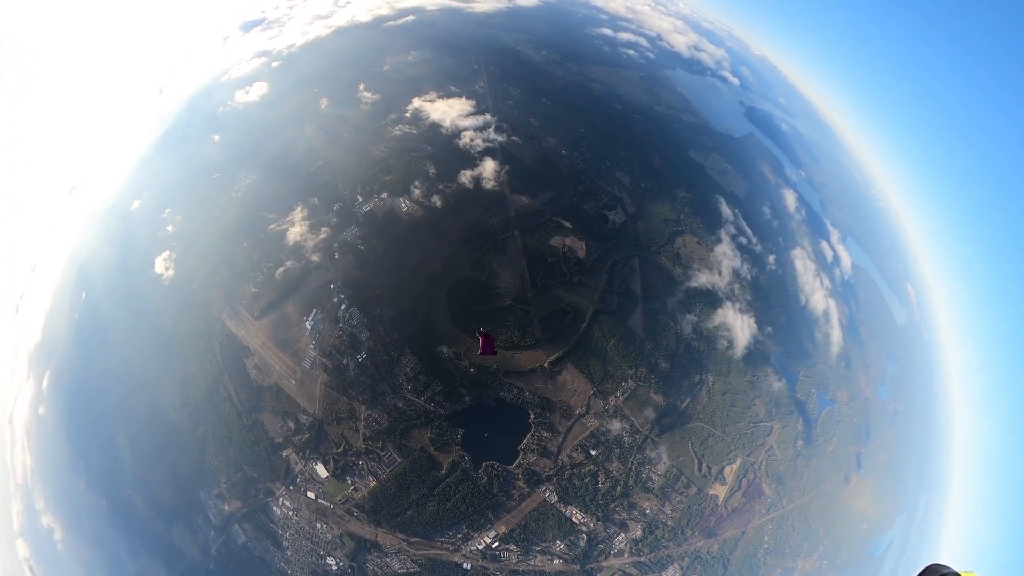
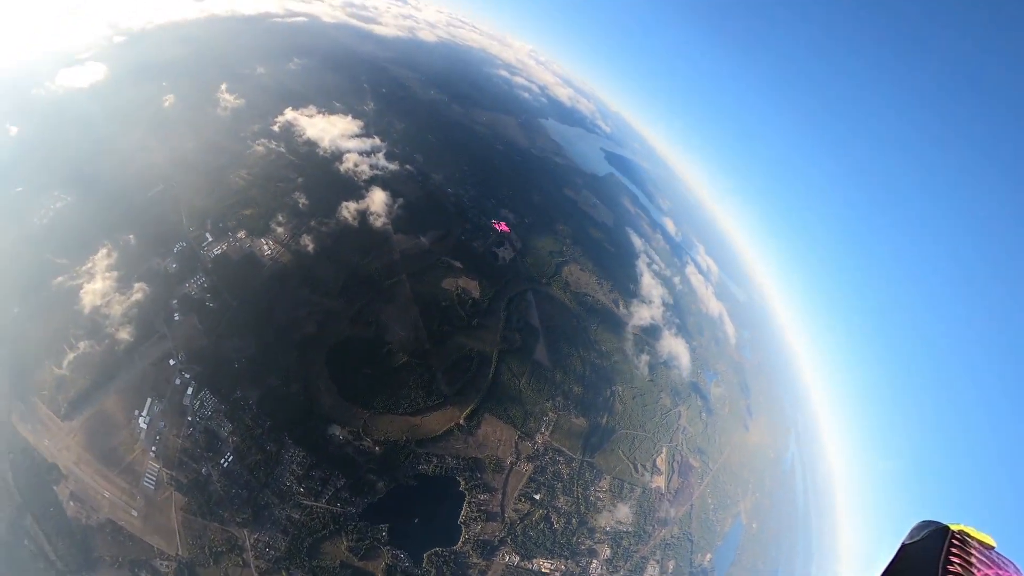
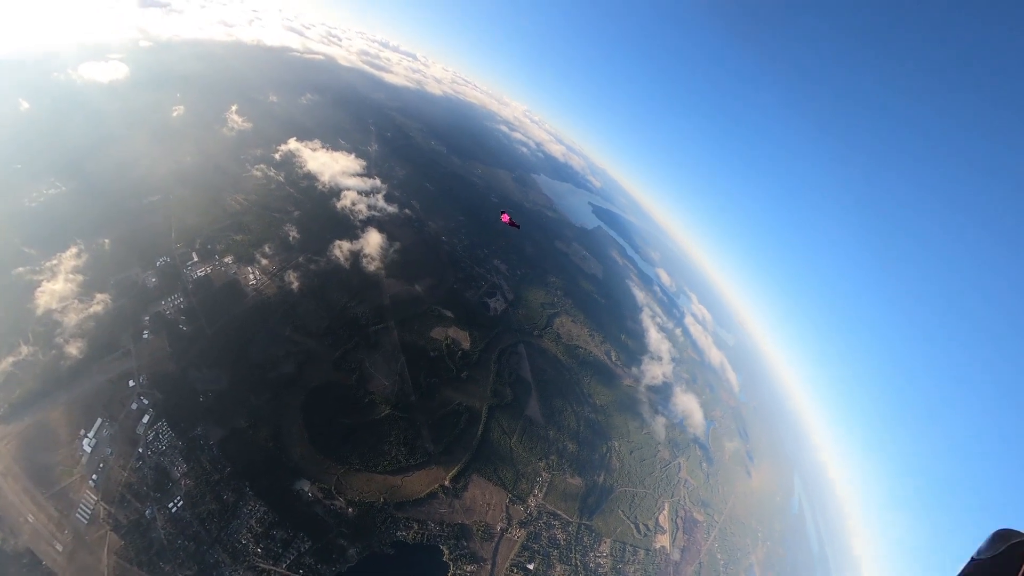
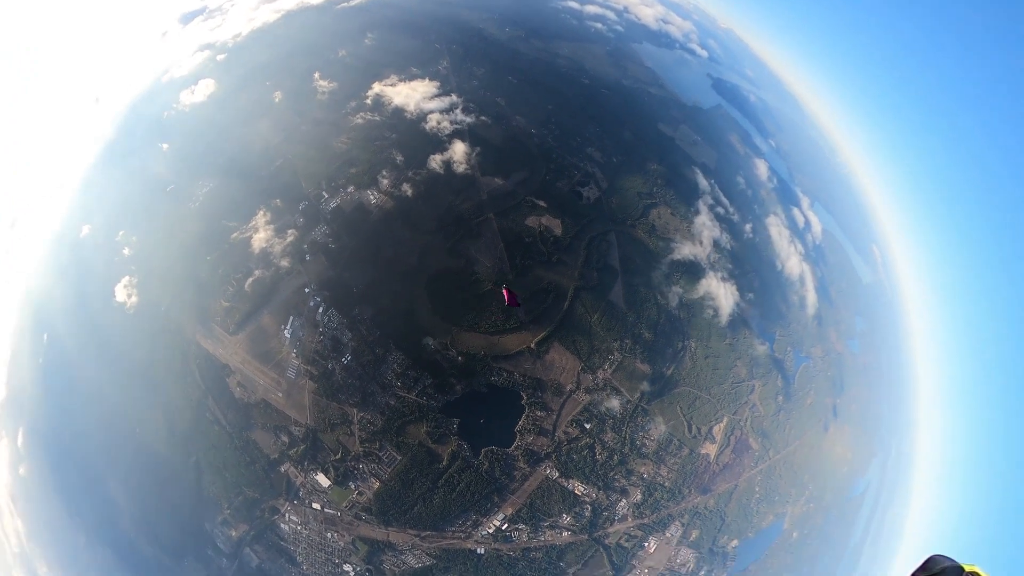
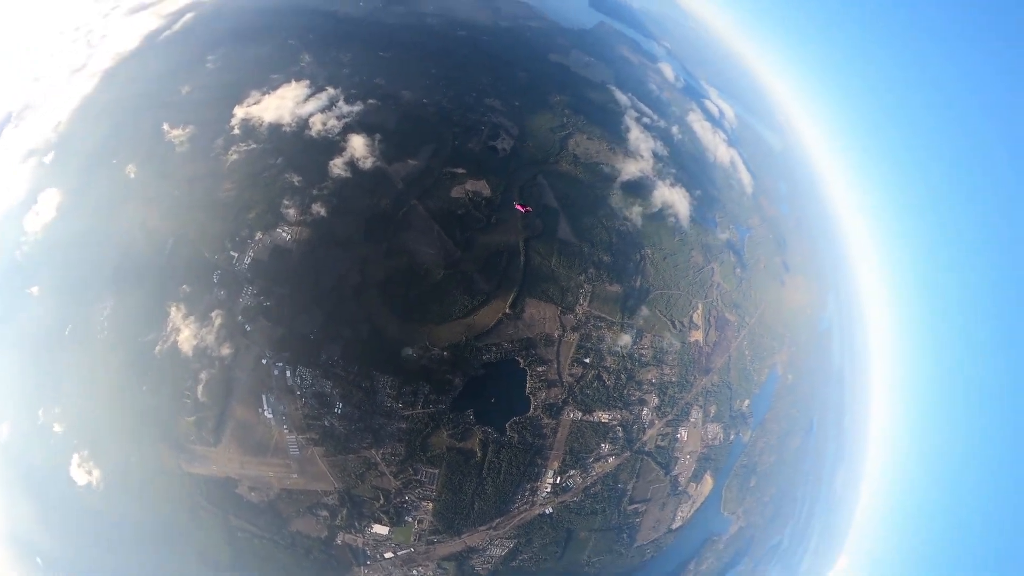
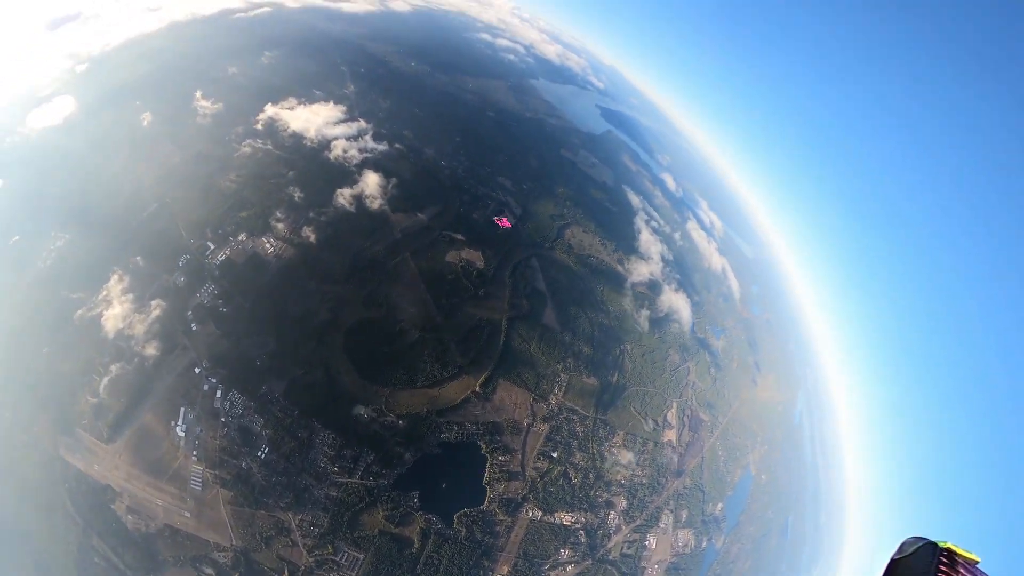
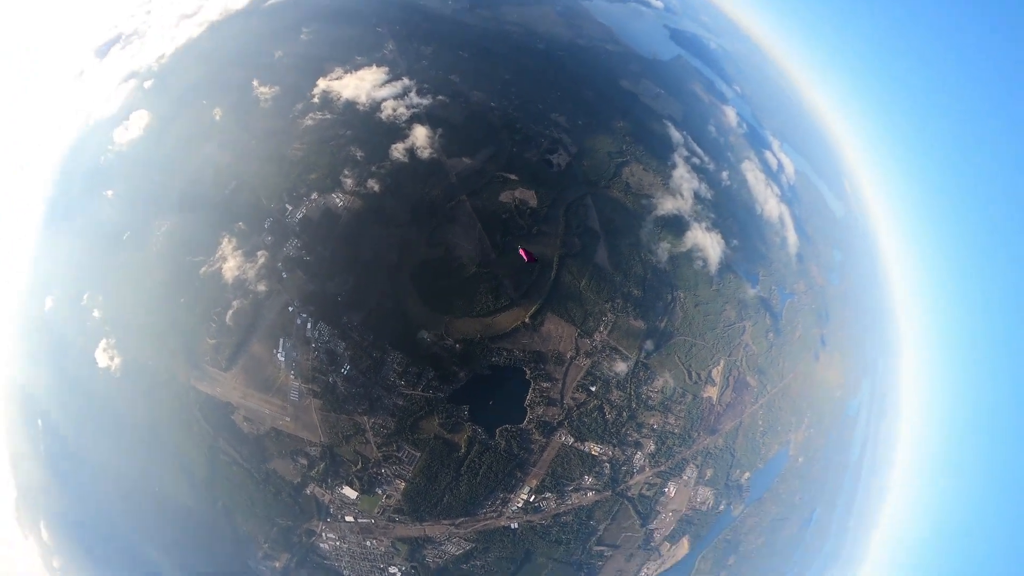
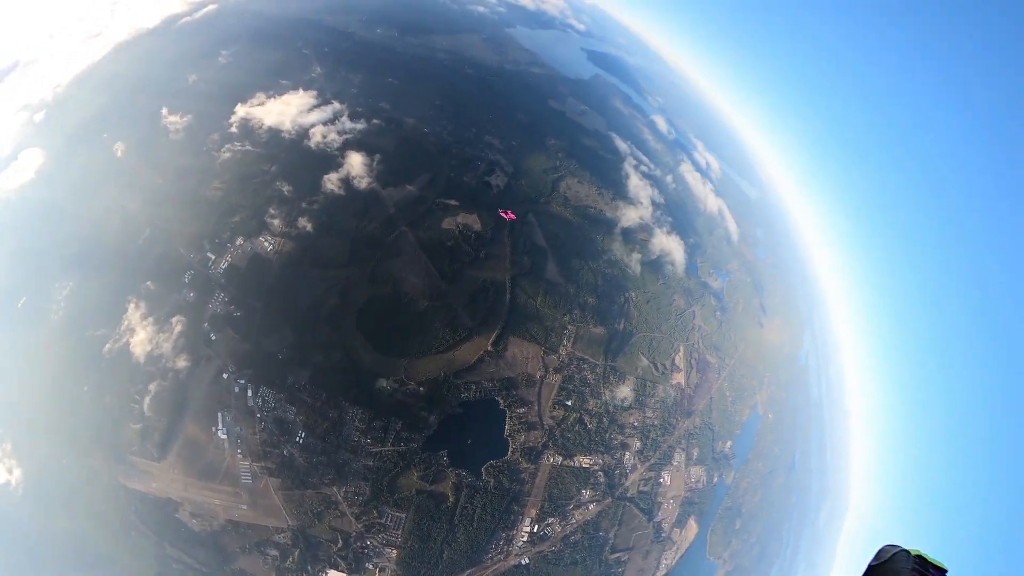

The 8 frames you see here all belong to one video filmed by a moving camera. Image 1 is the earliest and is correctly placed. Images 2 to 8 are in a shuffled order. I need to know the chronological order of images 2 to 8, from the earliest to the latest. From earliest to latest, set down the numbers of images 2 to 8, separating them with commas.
4, 7, 5, 8, 6, 2, 3
